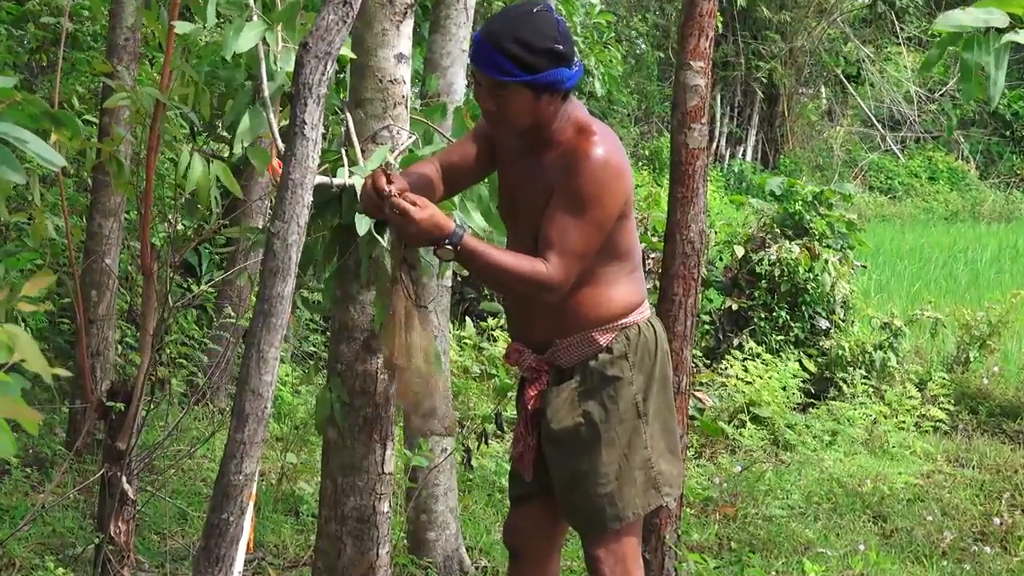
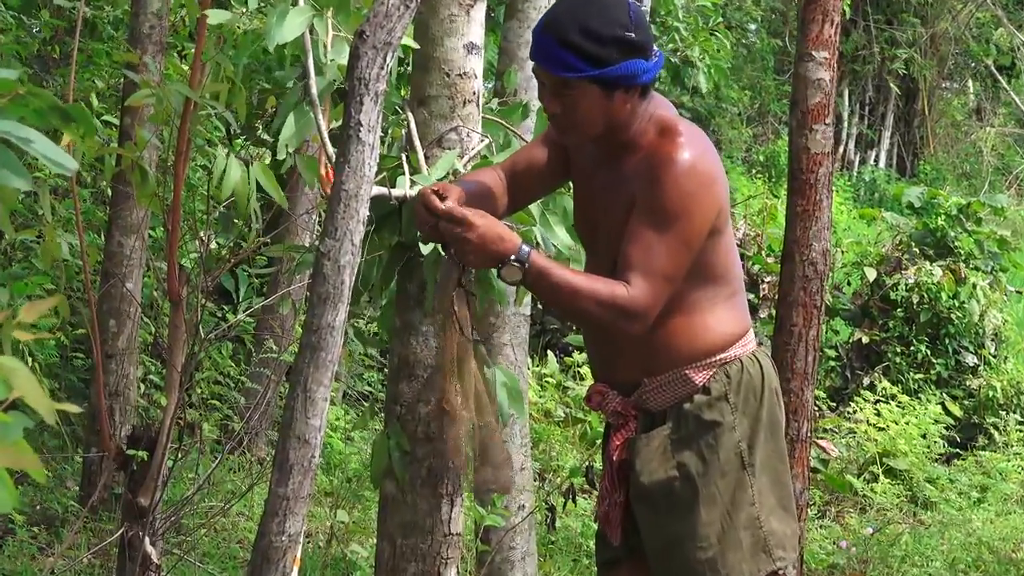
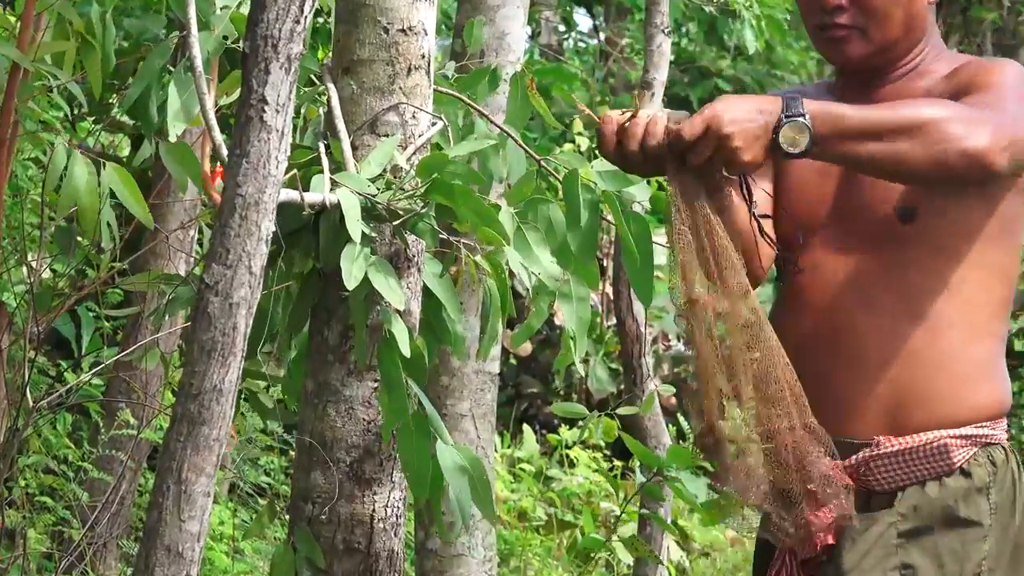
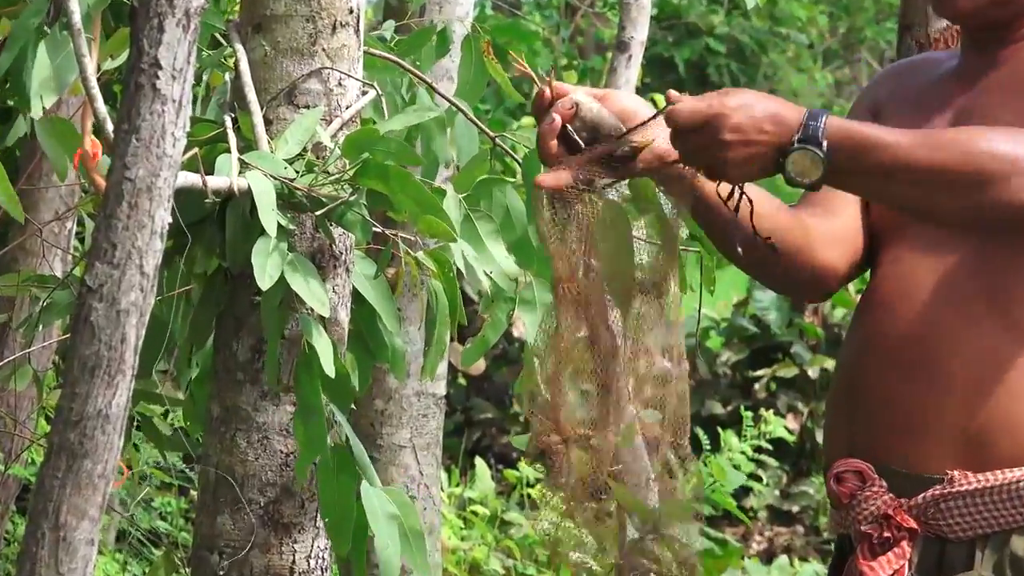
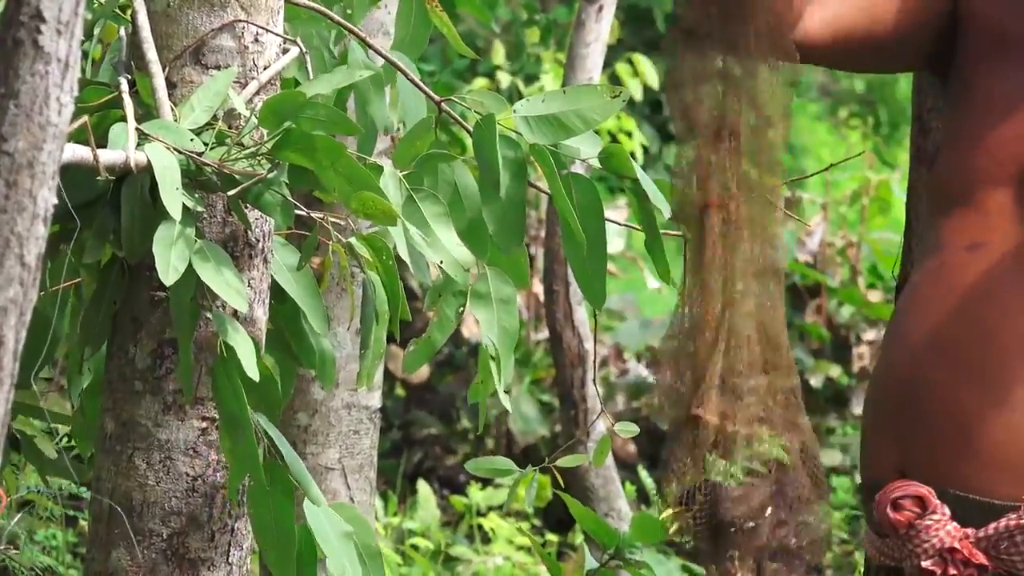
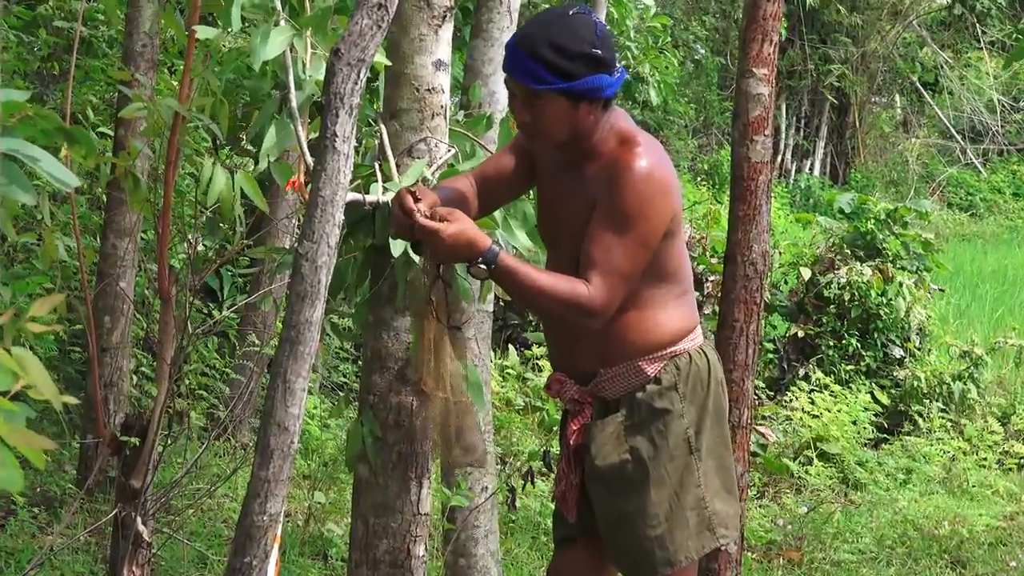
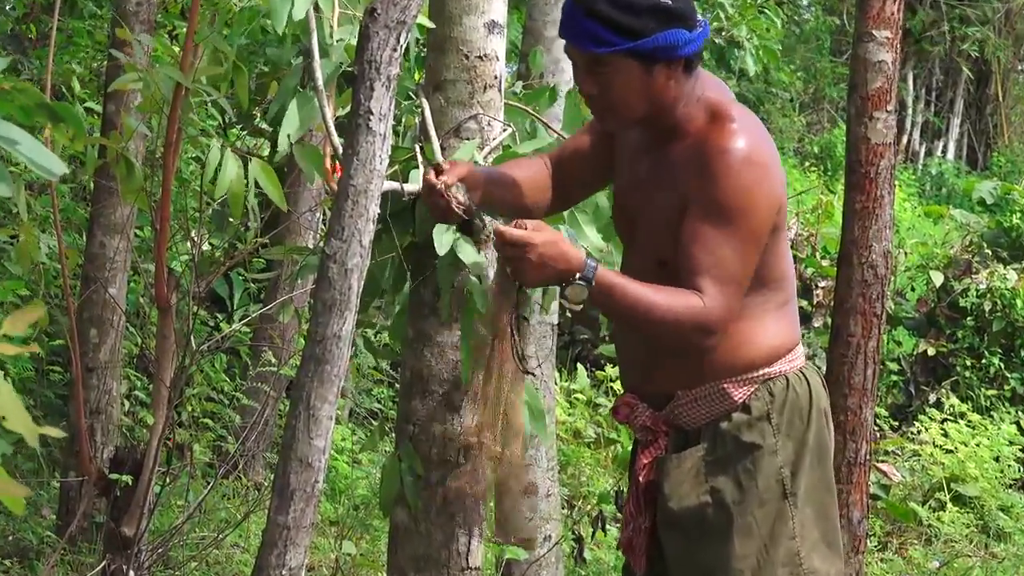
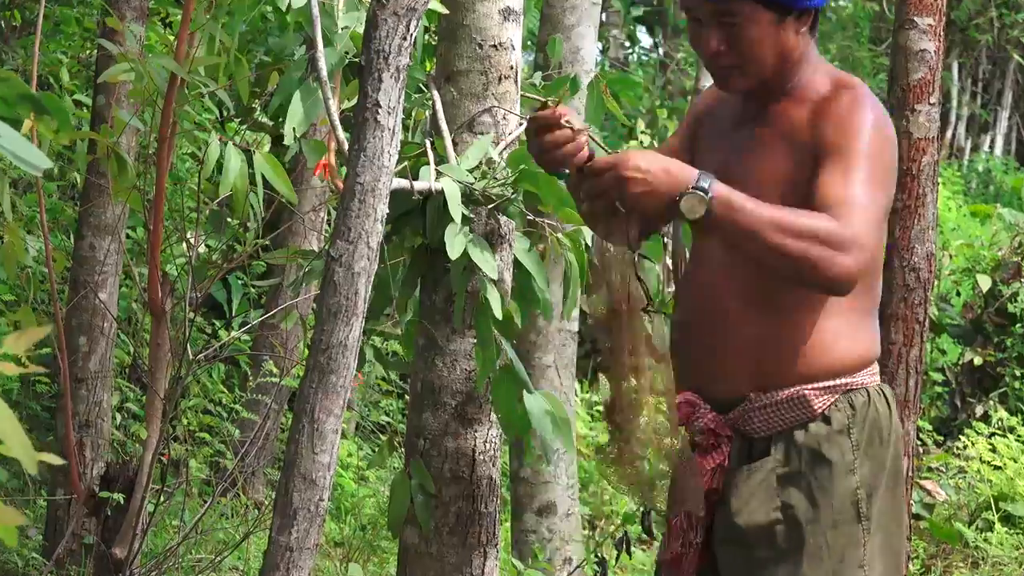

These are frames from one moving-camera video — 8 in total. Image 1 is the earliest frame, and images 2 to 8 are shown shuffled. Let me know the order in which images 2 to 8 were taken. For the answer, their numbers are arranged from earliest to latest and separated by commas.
6, 2, 7, 8, 3, 4, 5
